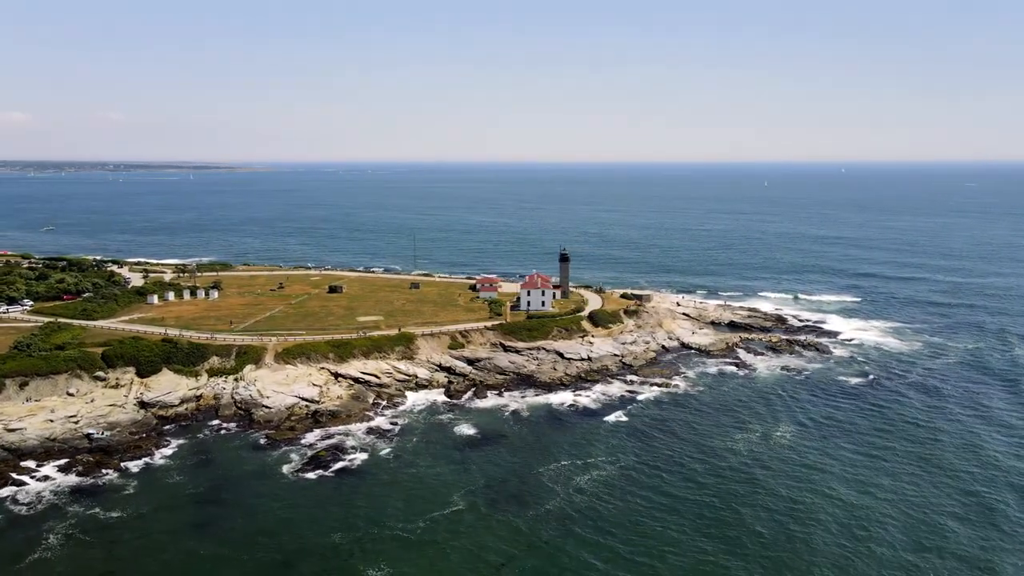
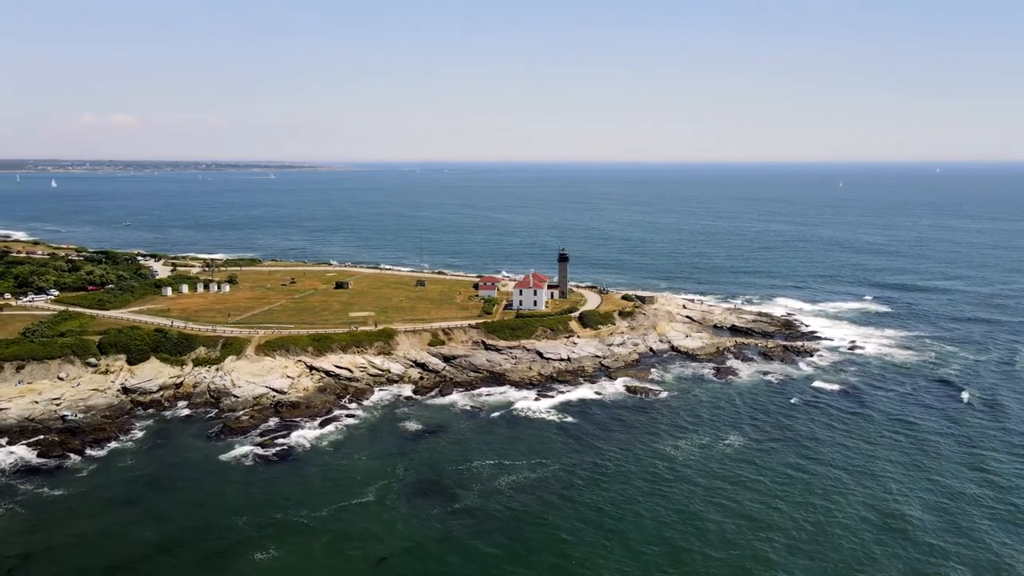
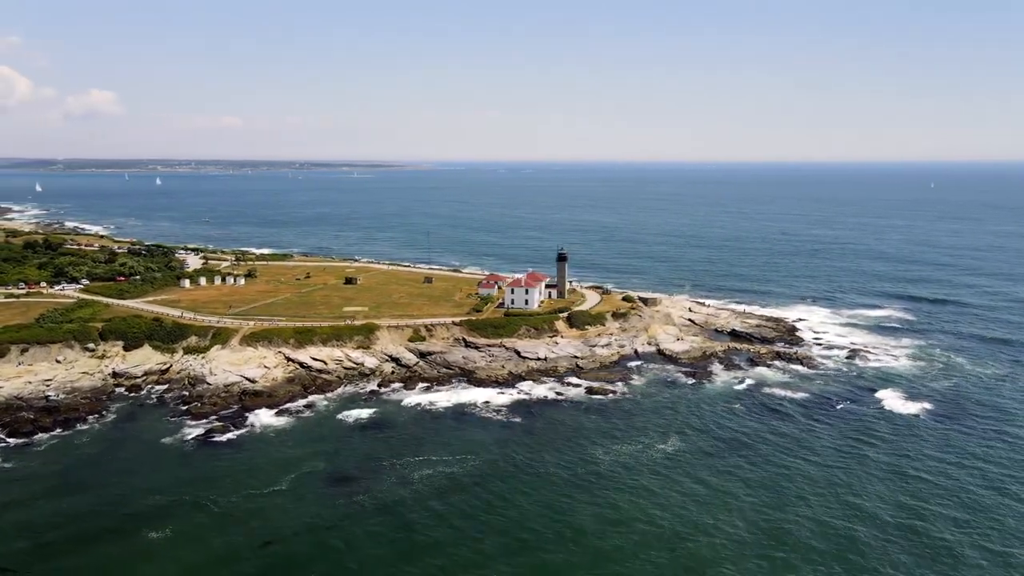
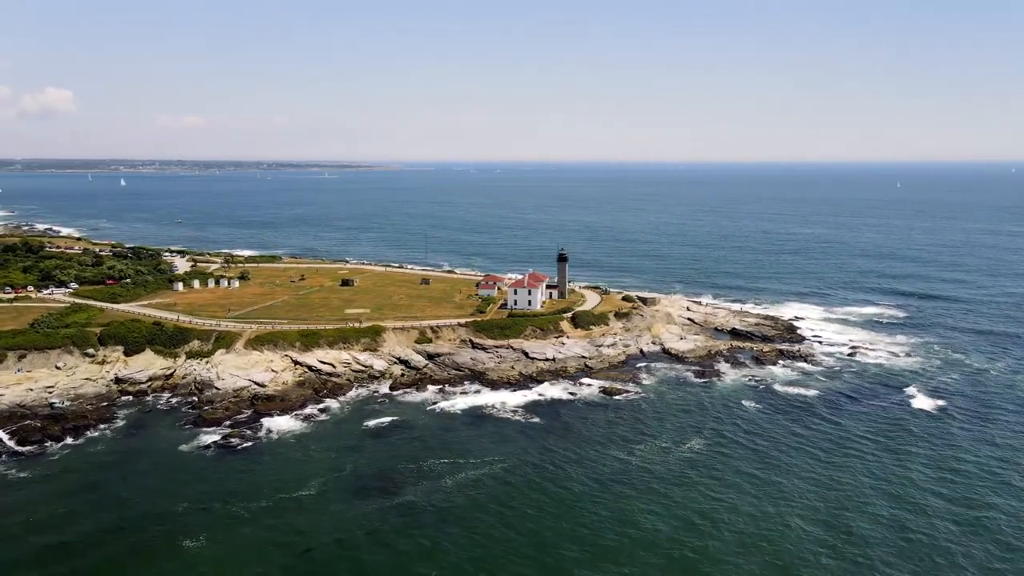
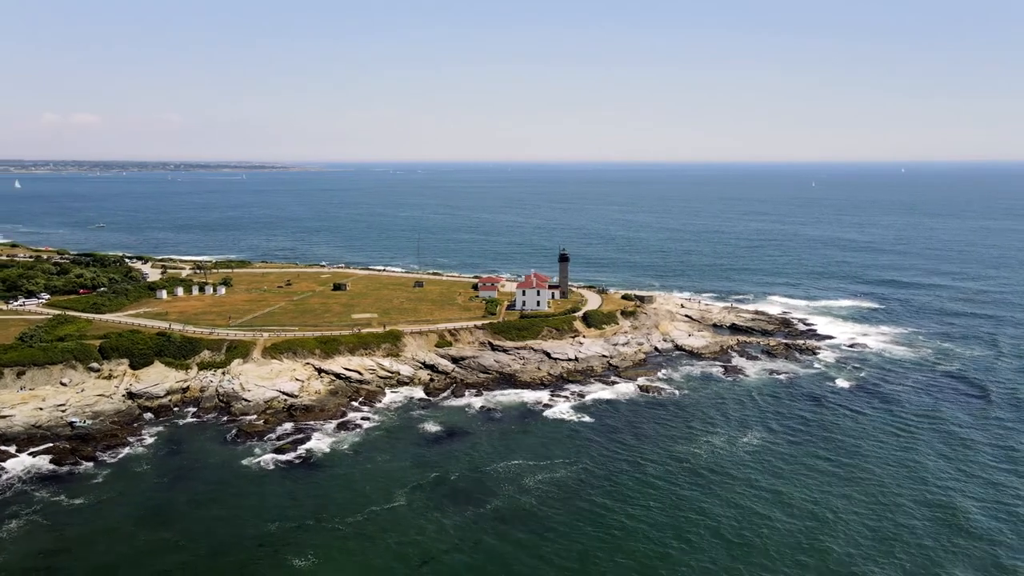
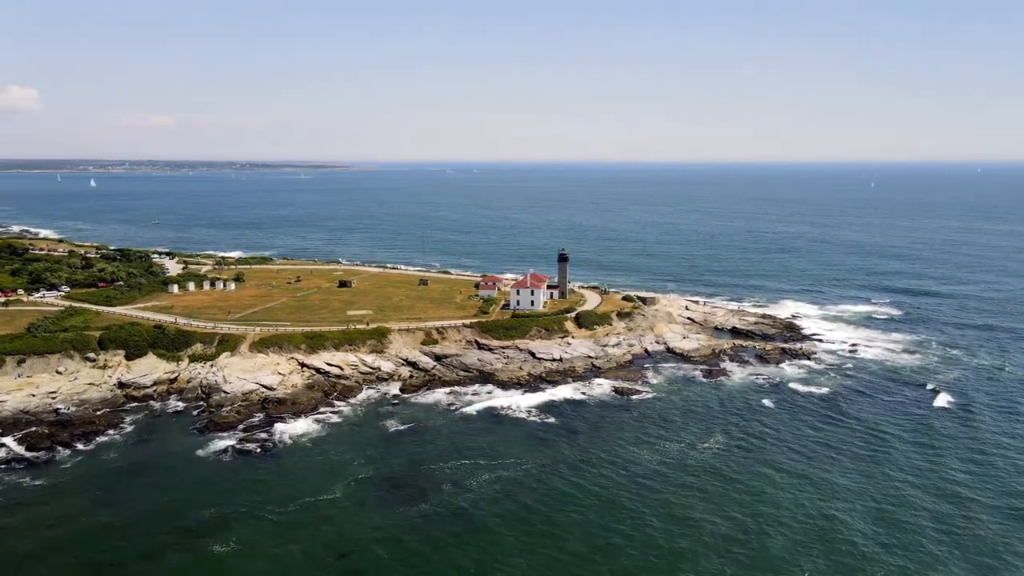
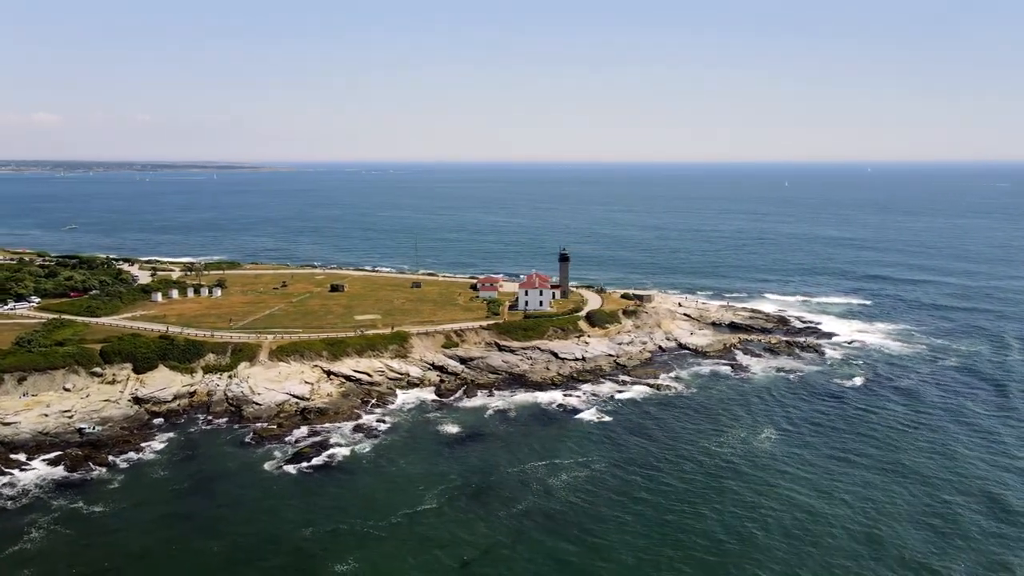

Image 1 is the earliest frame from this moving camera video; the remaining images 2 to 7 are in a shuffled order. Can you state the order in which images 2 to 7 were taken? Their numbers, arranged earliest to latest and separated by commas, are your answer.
7, 5, 2, 6, 4, 3
